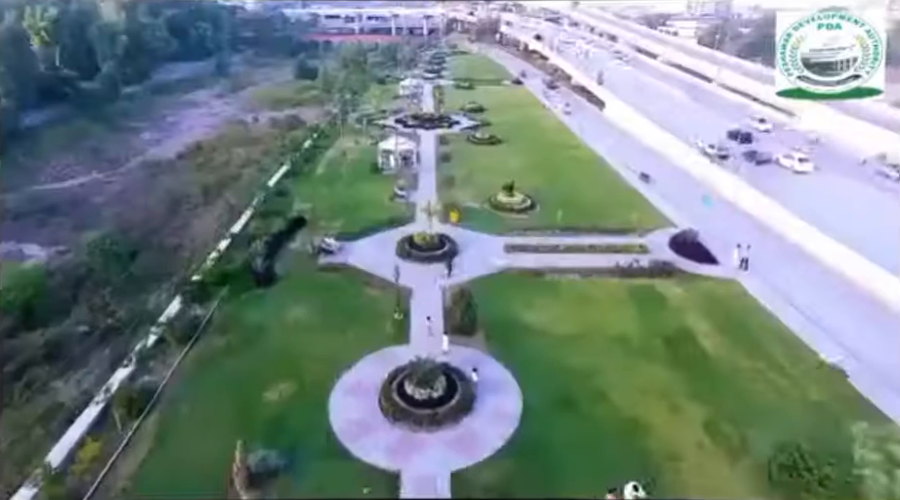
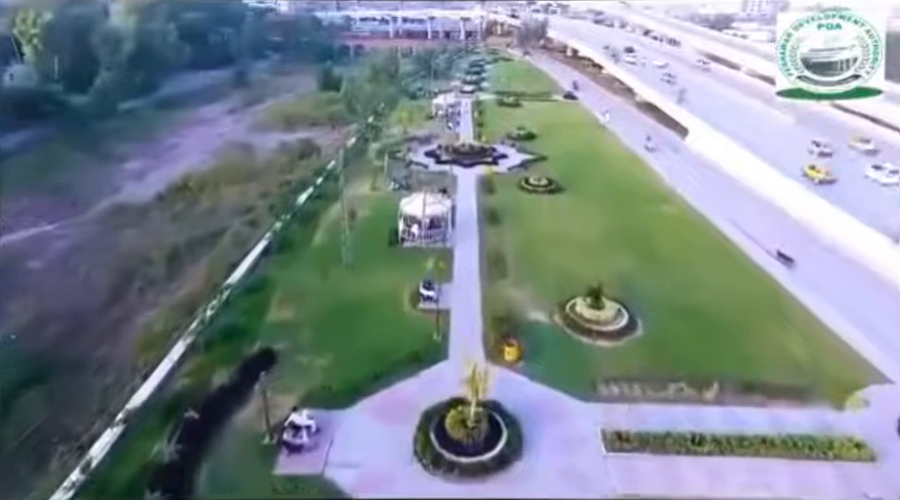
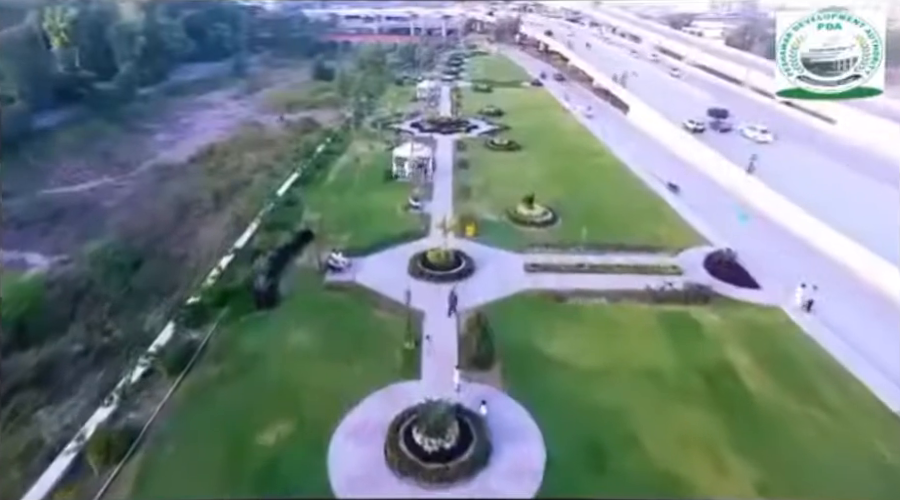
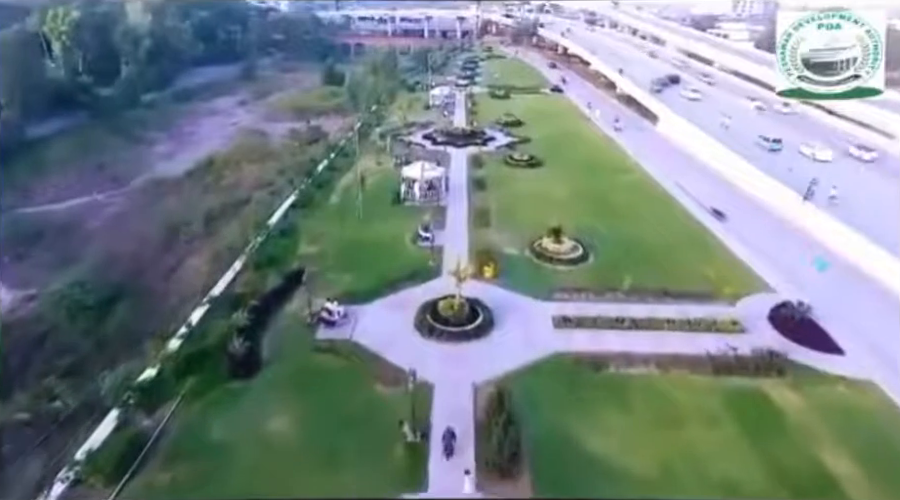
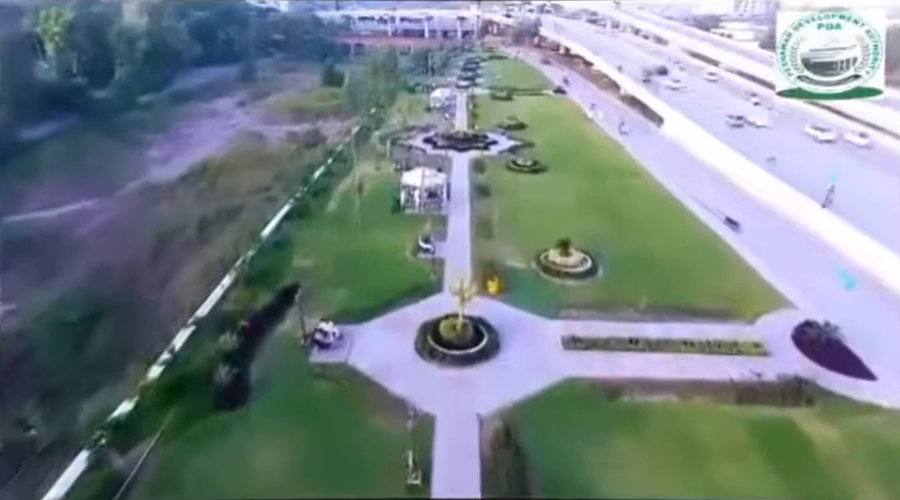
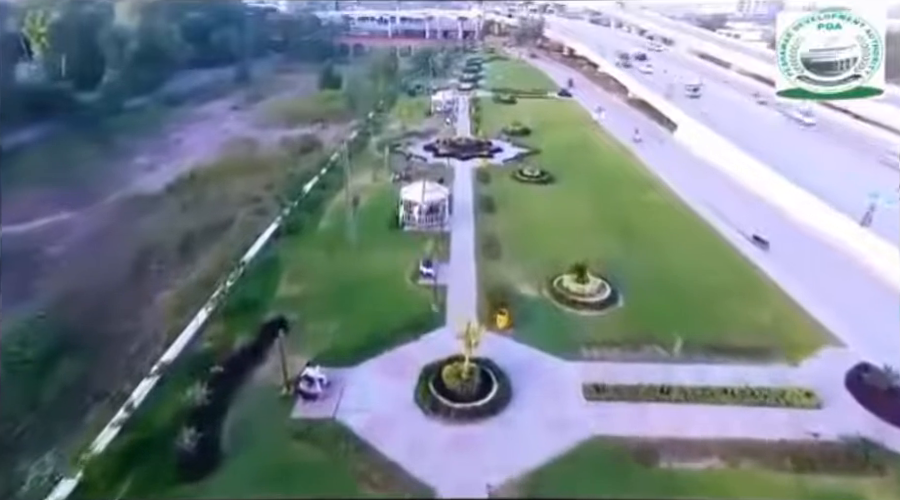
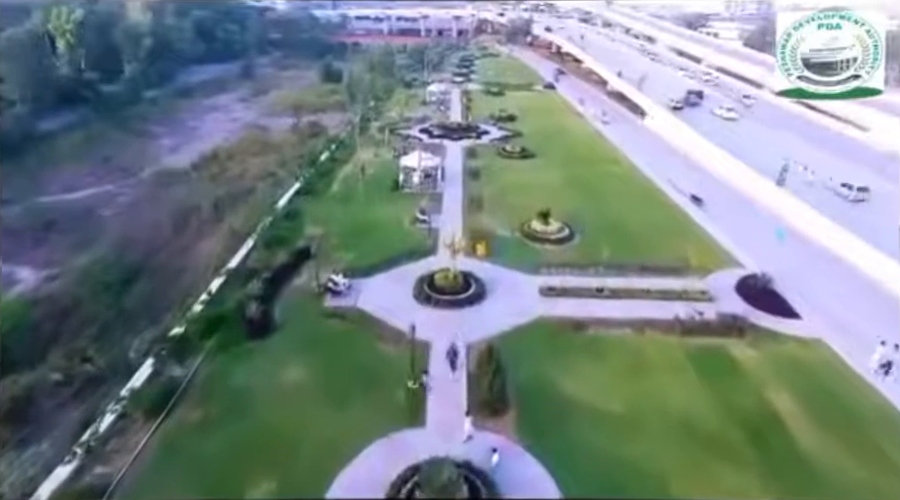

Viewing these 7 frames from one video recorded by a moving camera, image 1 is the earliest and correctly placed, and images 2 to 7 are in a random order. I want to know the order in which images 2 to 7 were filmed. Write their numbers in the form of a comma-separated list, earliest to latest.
3, 7, 4, 5, 6, 2
